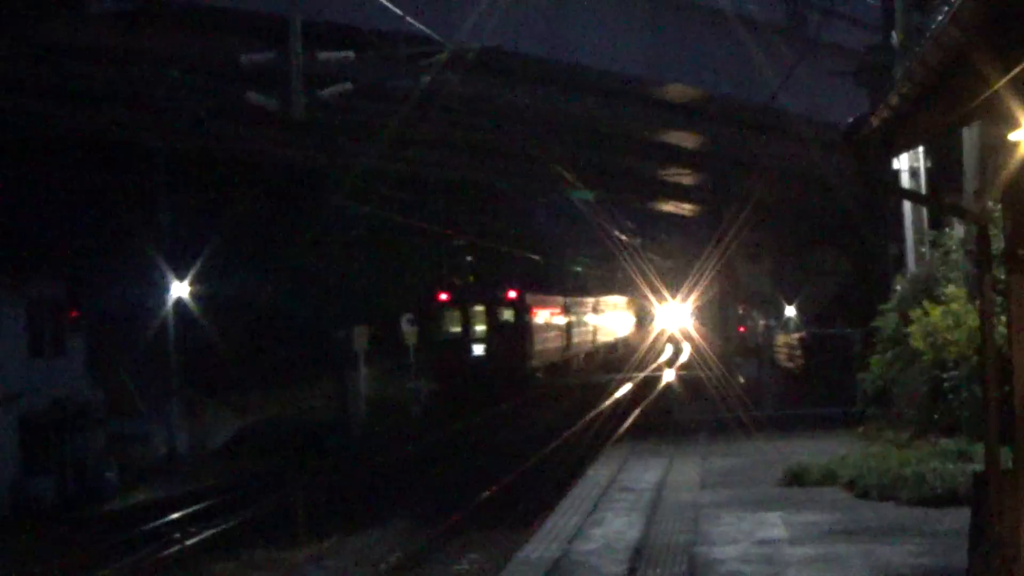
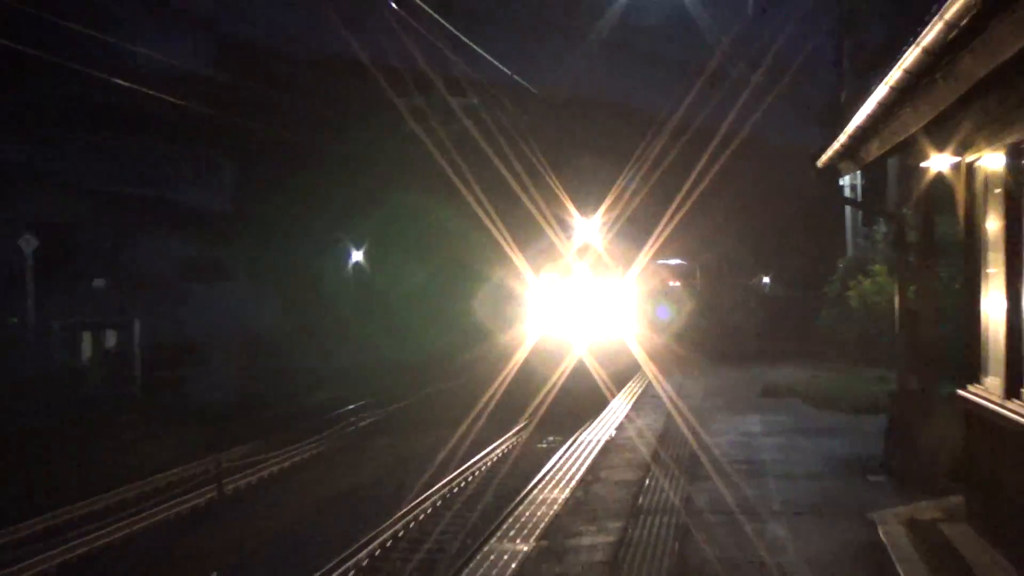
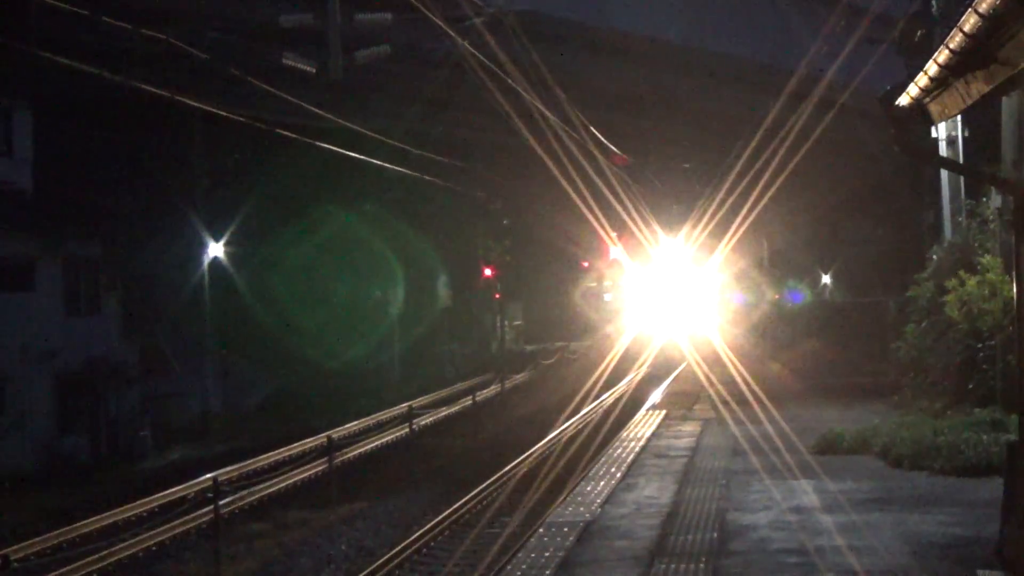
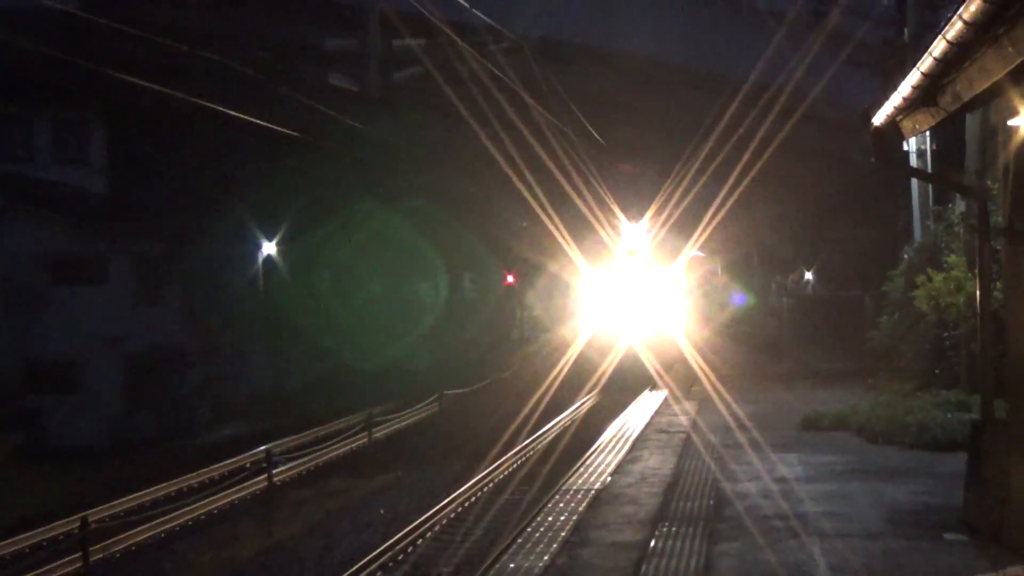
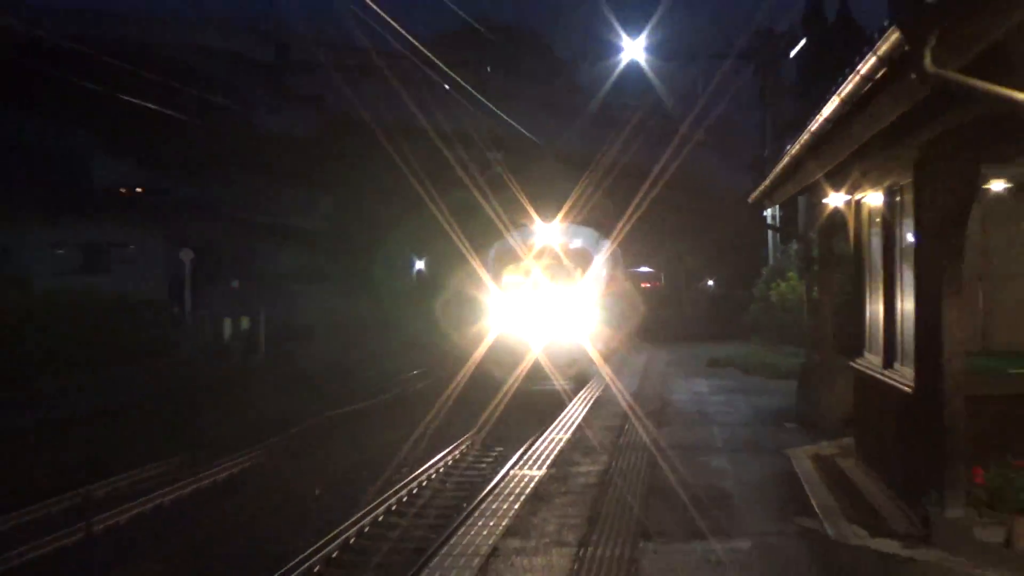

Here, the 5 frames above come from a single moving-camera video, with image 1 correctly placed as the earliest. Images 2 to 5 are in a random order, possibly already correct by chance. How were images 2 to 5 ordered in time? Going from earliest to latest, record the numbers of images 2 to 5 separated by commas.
3, 4, 2, 5
